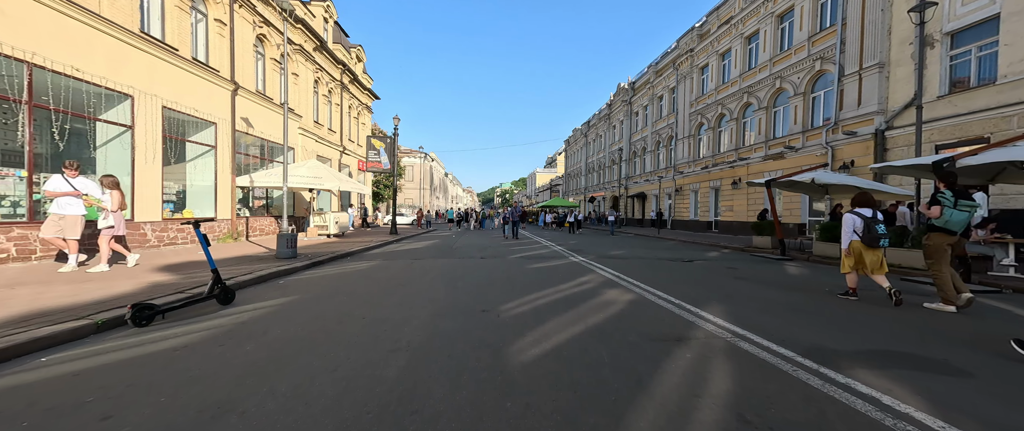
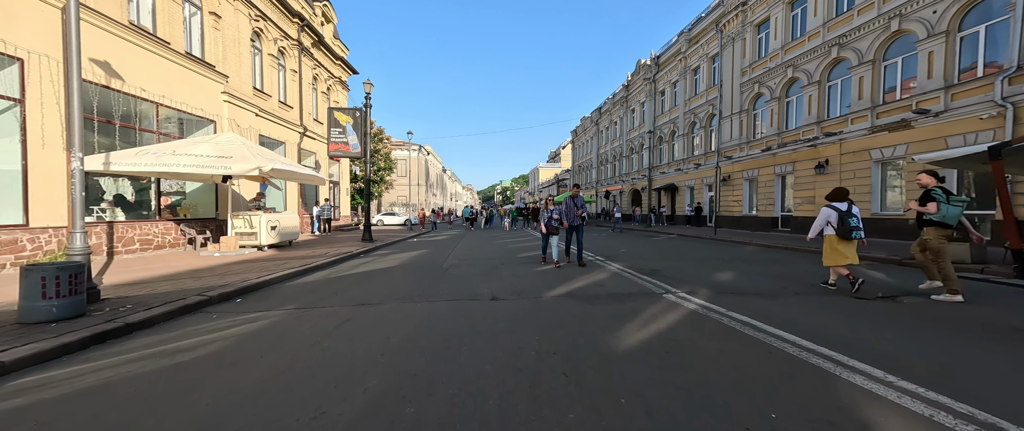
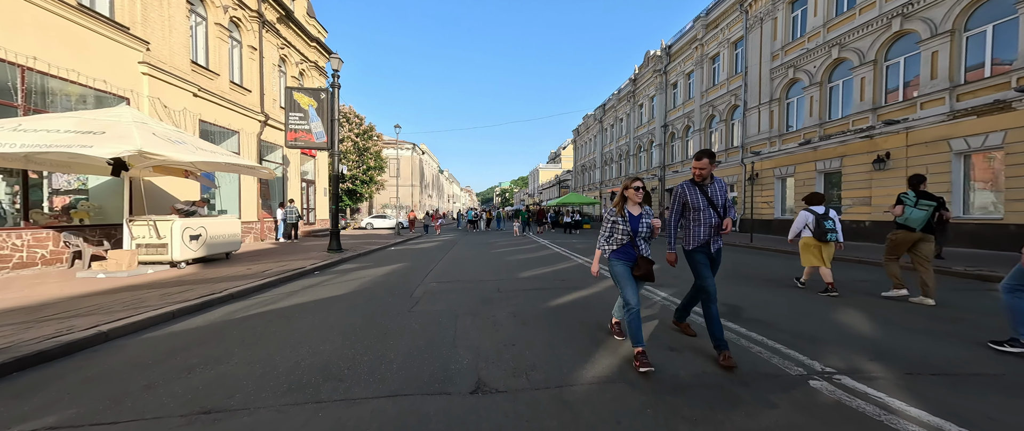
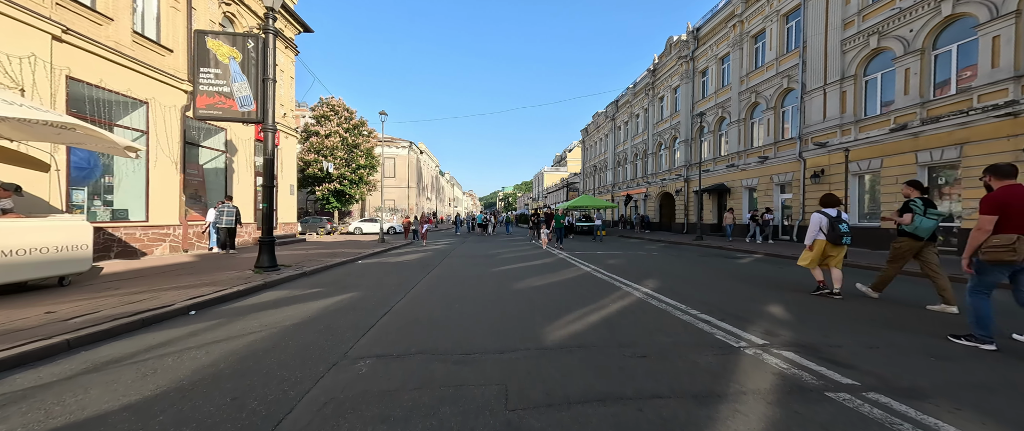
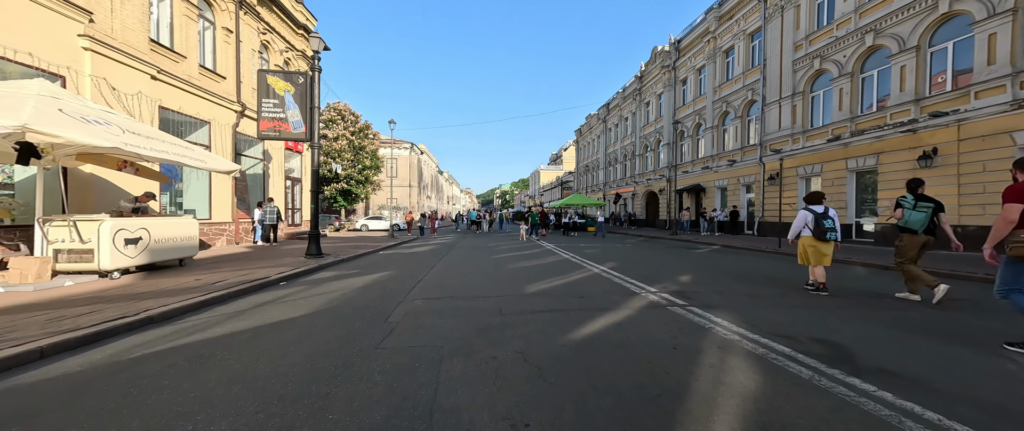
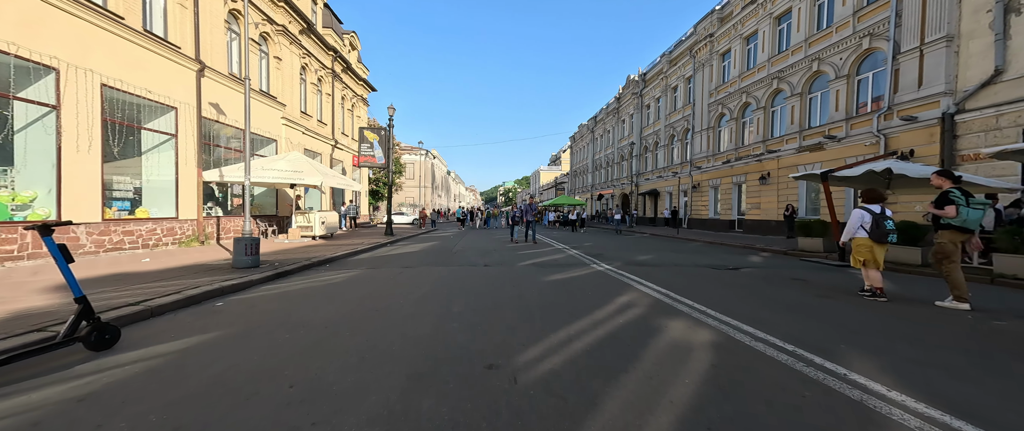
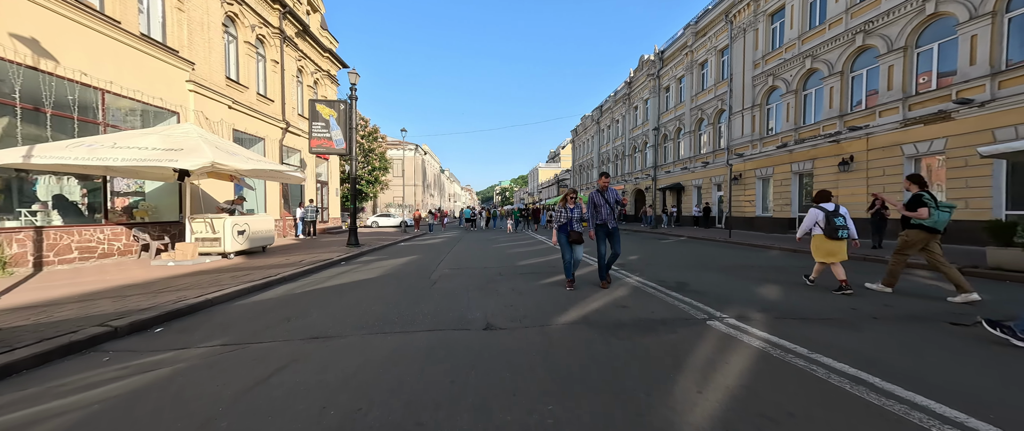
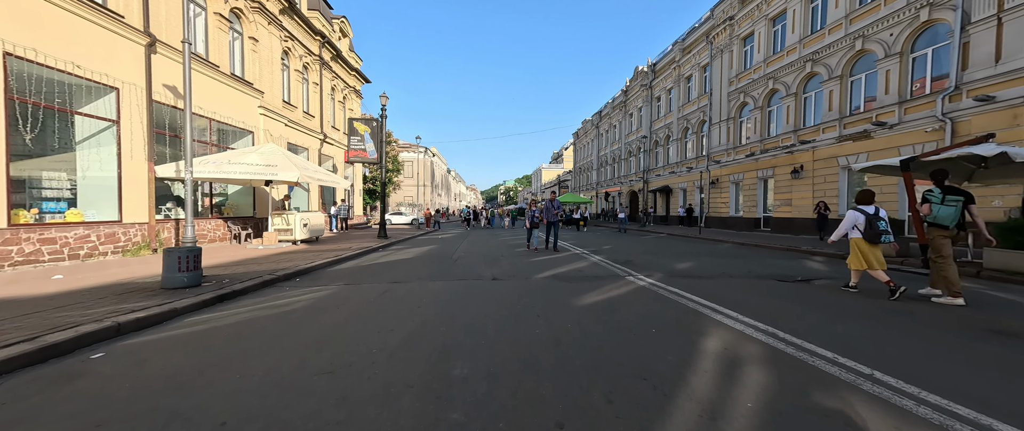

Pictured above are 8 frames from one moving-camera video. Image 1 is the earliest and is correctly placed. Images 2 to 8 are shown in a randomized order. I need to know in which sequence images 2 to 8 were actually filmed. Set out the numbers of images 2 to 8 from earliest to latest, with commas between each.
6, 8, 2, 7, 3, 5, 4
